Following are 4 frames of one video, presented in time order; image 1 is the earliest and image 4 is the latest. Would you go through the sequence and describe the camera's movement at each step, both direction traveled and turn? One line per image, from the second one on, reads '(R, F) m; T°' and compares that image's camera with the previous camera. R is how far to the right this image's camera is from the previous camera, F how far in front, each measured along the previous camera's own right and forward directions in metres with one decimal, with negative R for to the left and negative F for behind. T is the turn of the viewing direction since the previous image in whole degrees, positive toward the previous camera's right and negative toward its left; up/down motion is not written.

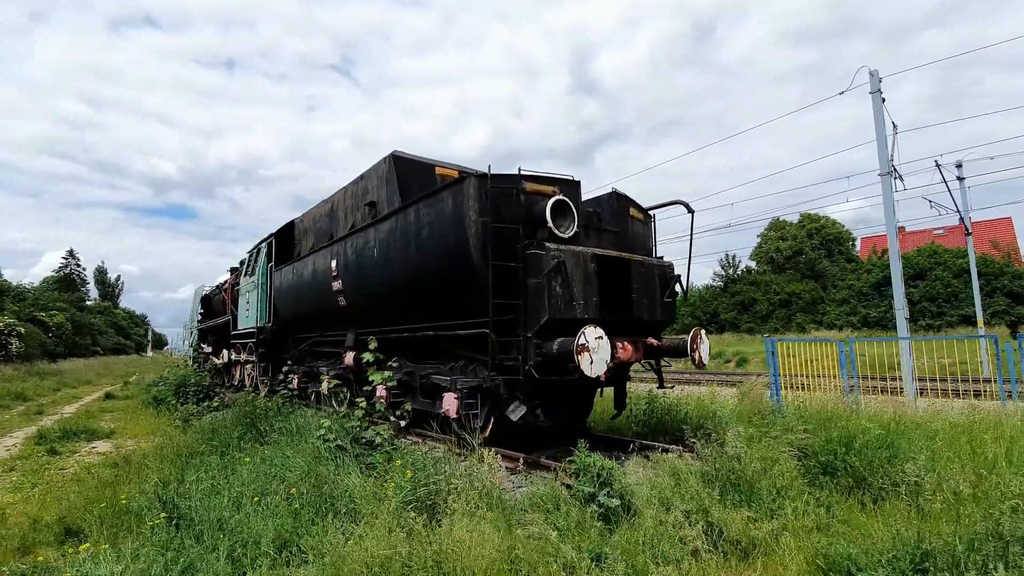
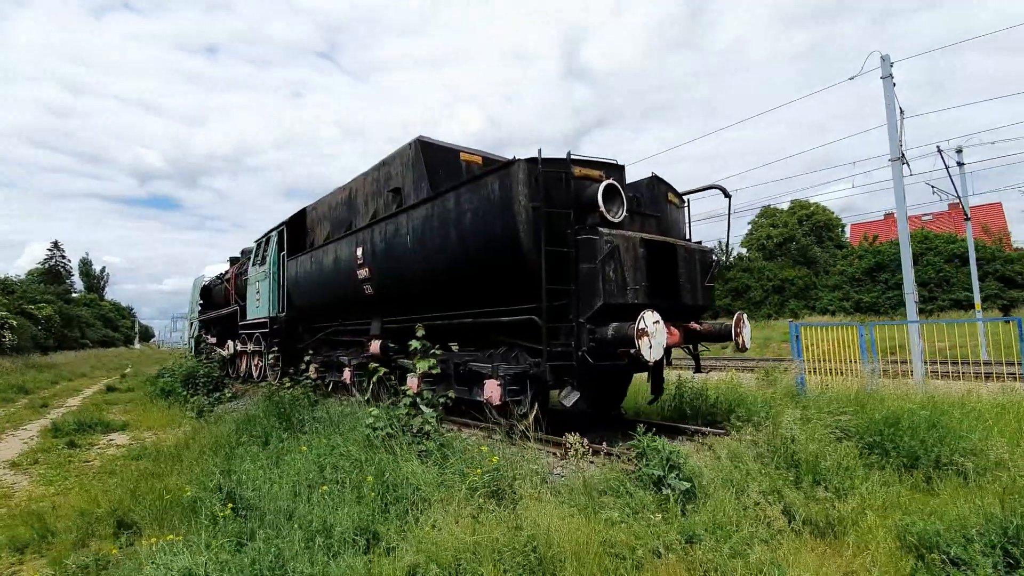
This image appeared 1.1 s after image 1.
(-0.7, 0.0) m; +1°
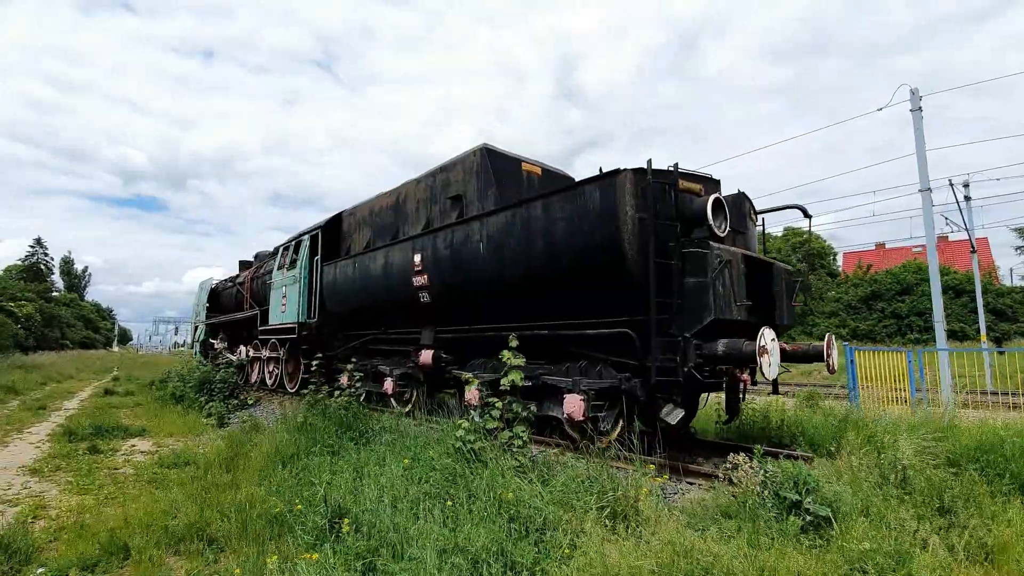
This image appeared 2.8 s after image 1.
(-1.2, +0.2) m; +2°
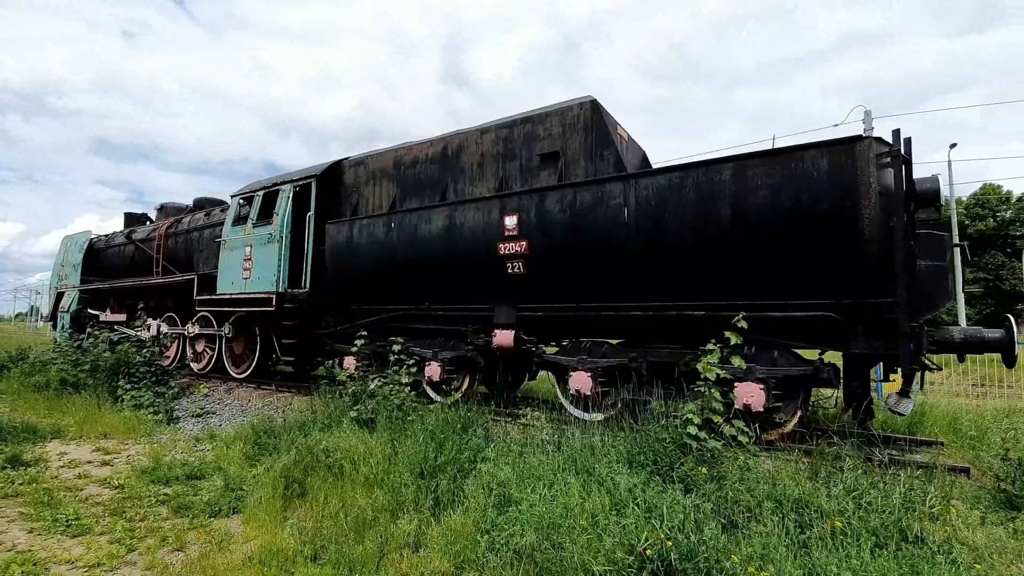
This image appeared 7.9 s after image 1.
(-3.3, +1.5) m; +15°
